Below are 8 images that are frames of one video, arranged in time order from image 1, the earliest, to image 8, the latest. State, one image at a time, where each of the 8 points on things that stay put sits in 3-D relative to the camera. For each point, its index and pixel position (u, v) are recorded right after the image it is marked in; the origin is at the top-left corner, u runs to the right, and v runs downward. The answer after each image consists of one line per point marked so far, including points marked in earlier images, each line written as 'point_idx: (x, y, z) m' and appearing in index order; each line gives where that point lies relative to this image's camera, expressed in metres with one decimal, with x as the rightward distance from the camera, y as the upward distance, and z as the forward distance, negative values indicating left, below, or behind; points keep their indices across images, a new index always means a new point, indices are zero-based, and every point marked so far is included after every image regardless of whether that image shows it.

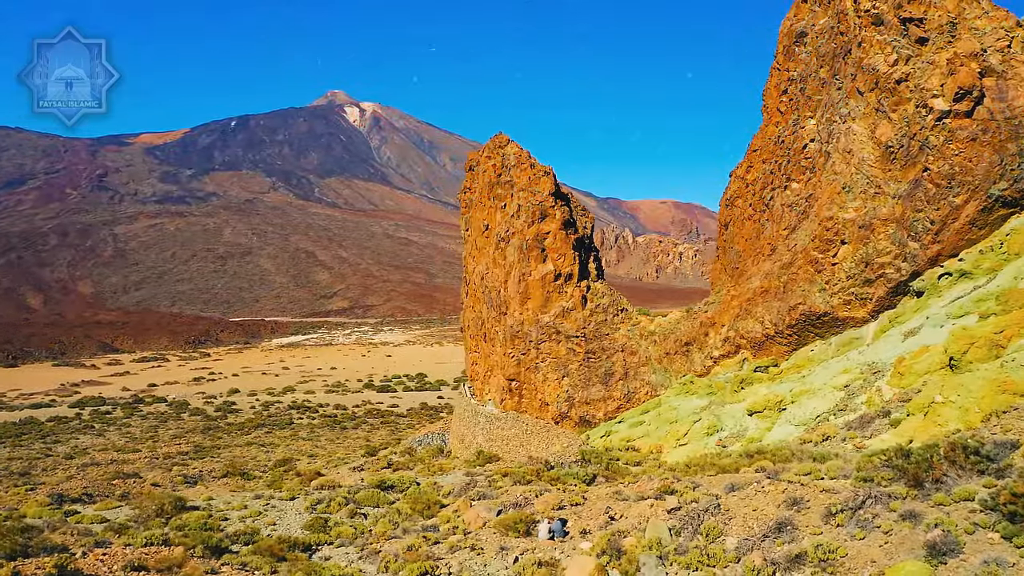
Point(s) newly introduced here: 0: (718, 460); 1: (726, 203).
0: (+3.0, -2.4, +9.1) m
1: (+5.9, +2.3, +18.2) m
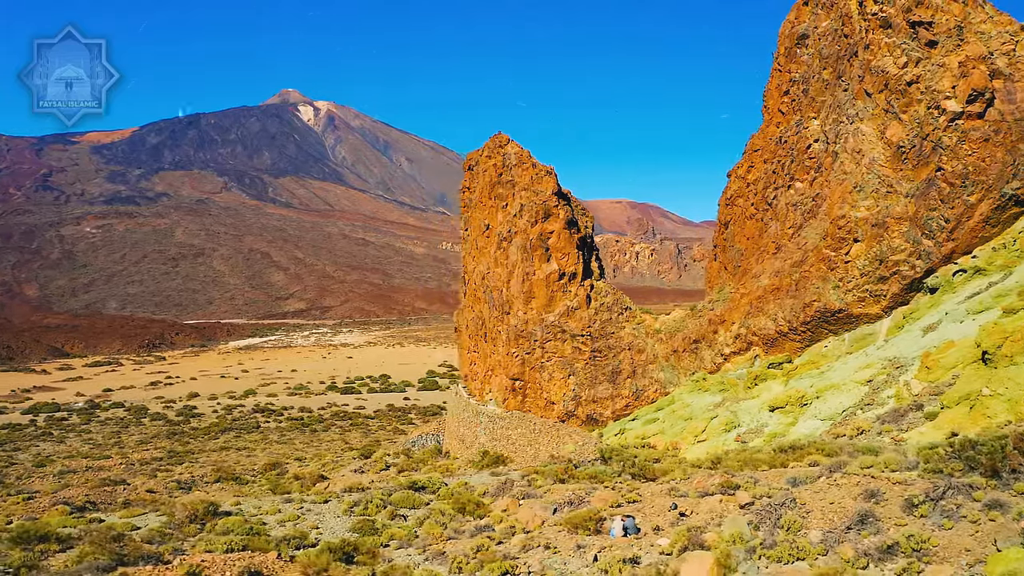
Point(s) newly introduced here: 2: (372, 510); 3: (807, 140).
0: (+3.5, -2.4, +9.2) m
1: (+6.0, +2.4, +18.4) m
2: (-1.7, -2.9, +8.6) m
3: (+6.6, +3.3, +14.7) m
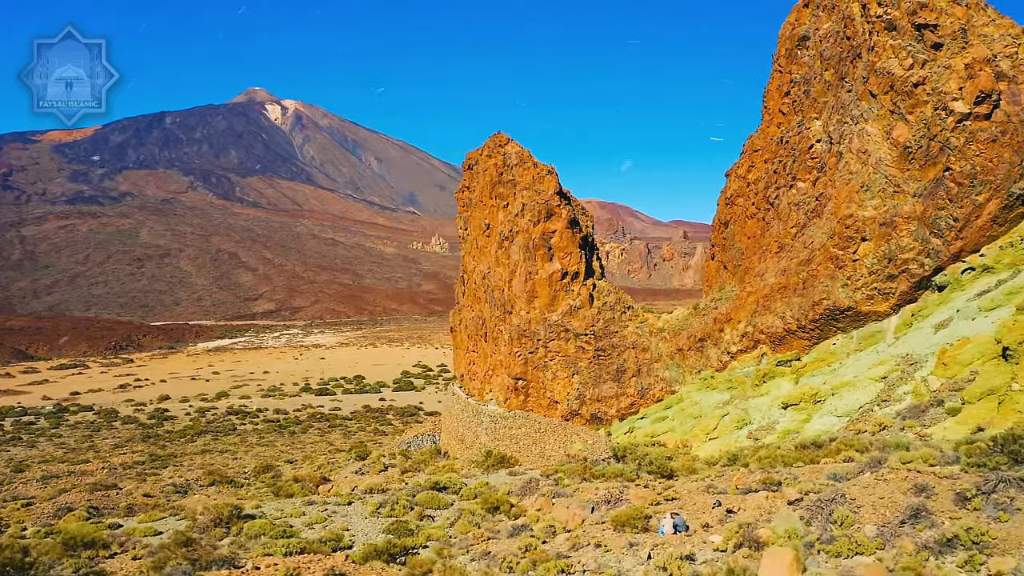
0: (+3.8, -2.3, +9.3) m
1: (+6.0, +2.4, +18.6) m
2: (-1.4, -2.9, +8.5) m
3: (+6.8, +3.4, +14.9) m
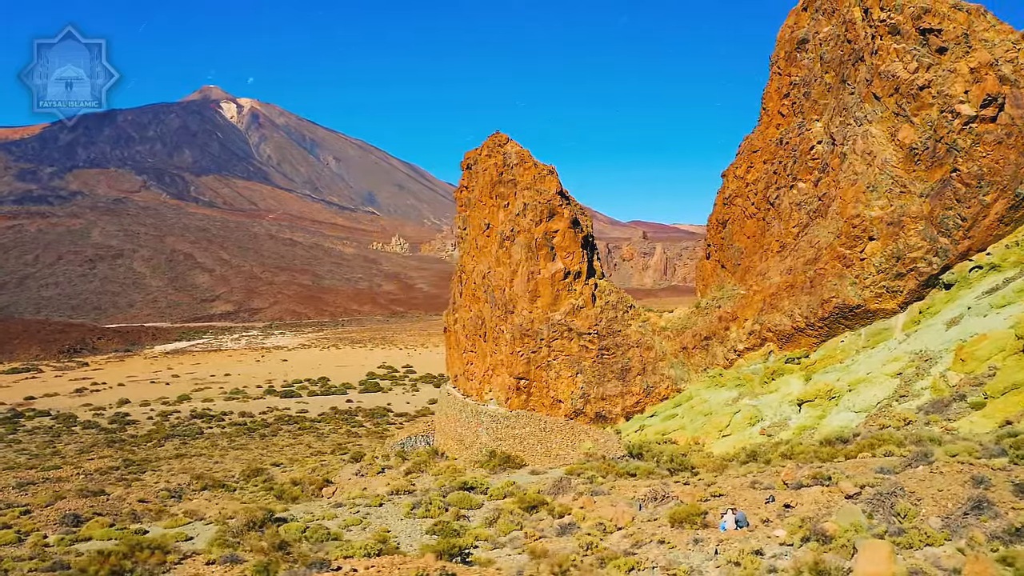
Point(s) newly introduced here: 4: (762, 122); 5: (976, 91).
0: (+4.2, -2.3, +9.4) m
1: (+6.0, +2.4, +18.8) m
2: (-0.9, -2.9, +8.5) m
3: (+6.9, +3.4, +15.2) m
4: (+6.7, +4.5, +17.6) m
5: (+8.1, +3.4, +11.5) m
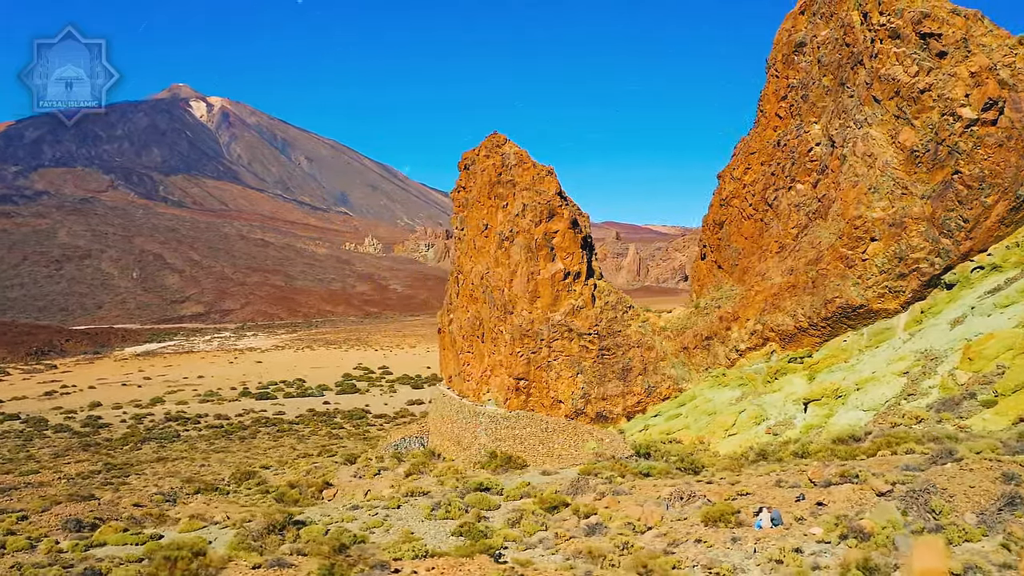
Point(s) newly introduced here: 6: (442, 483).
0: (+4.4, -2.3, +9.5) m
1: (+6.0, +2.4, +18.9) m
2: (-0.7, -2.9, +8.5) m
3: (+7.0, +3.4, +15.4) m
4: (+6.7, +4.5, +17.8) m
5: (+8.3, +3.4, +11.7) m
6: (-1.1, -3.2, +10.8) m
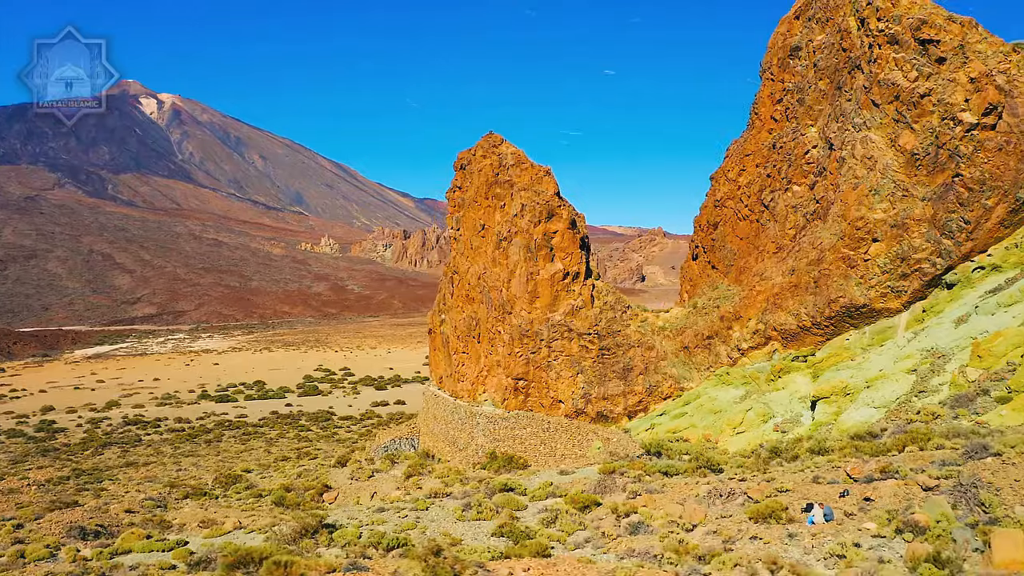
0: (+4.7, -2.3, +9.7) m
1: (+5.9, +2.4, +19.2) m
2: (-0.3, -2.9, +8.4) m
3: (+7.0, +3.4, +15.7) m
4: (+6.7, +4.5, +18.1) m
5: (+8.5, +3.4, +12.0) m
6: (-0.8, -3.2, +10.7) m
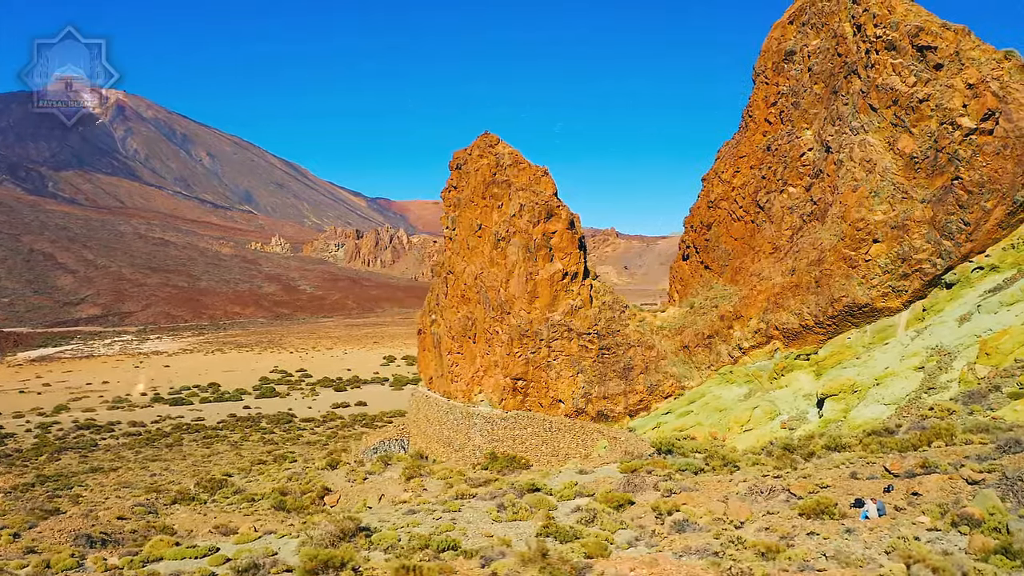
0: (+5.1, -2.3, +9.9) m
1: (+5.8, +2.4, +19.4) m
2: (+0.1, -2.9, +8.4) m
3: (+7.1, +3.4, +16.0) m
4: (+6.6, +4.5, +18.4) m
5: (+8.7, +3.5, +12.4) m
6: (-0.5, -3.2, +10.7) m
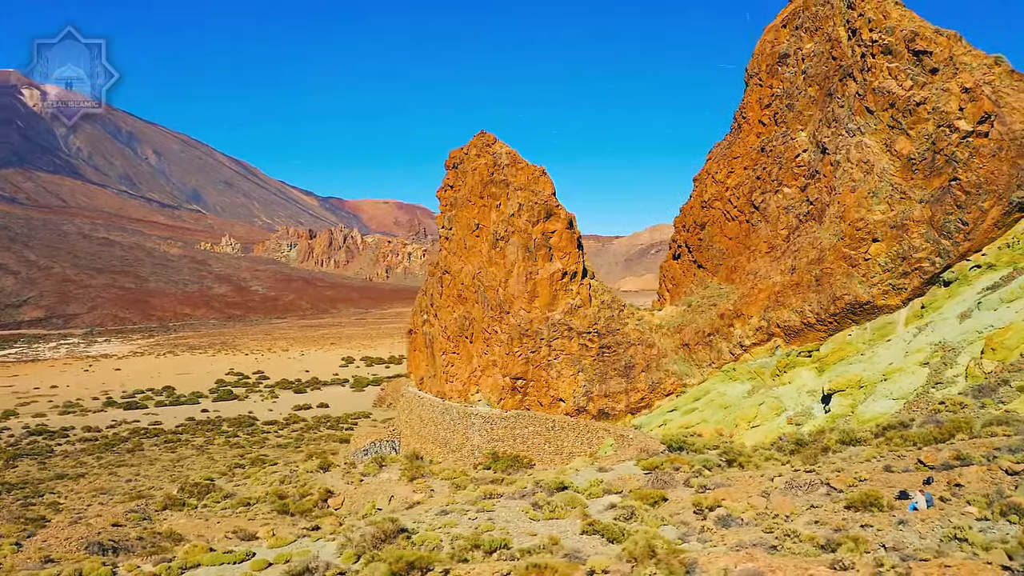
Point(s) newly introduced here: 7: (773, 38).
0: (+5.4, -2.3, +10.2) m
1: (+5.7, +2.5, +19.7) m
2: (+0.5, -2.9, +8.4) m
3: (+7.1, +3.4, +16.3) m
4: (+6.5, +4.5, +18.7) m
5: (+8.9, +3.5, +12.8) m
6: (-0.2, -3.2, +10.7) m
7: (+7.1, +6.8, +17.9) m
